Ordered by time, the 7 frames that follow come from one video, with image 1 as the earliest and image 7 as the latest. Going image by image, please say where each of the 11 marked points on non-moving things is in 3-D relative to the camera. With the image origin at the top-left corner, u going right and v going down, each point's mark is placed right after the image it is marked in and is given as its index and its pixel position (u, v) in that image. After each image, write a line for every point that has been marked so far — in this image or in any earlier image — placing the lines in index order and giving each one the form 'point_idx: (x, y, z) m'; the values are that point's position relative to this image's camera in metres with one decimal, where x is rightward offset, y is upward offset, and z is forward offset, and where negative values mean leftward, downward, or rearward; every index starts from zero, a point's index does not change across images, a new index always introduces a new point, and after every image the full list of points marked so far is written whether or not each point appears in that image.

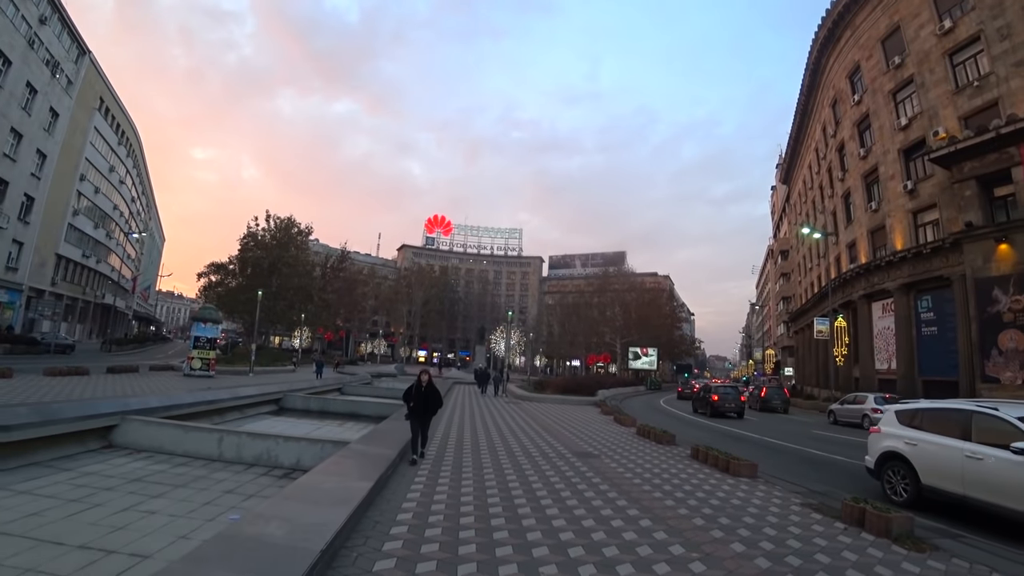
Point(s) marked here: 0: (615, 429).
0: (+3.3, -4.5, +16.6) m
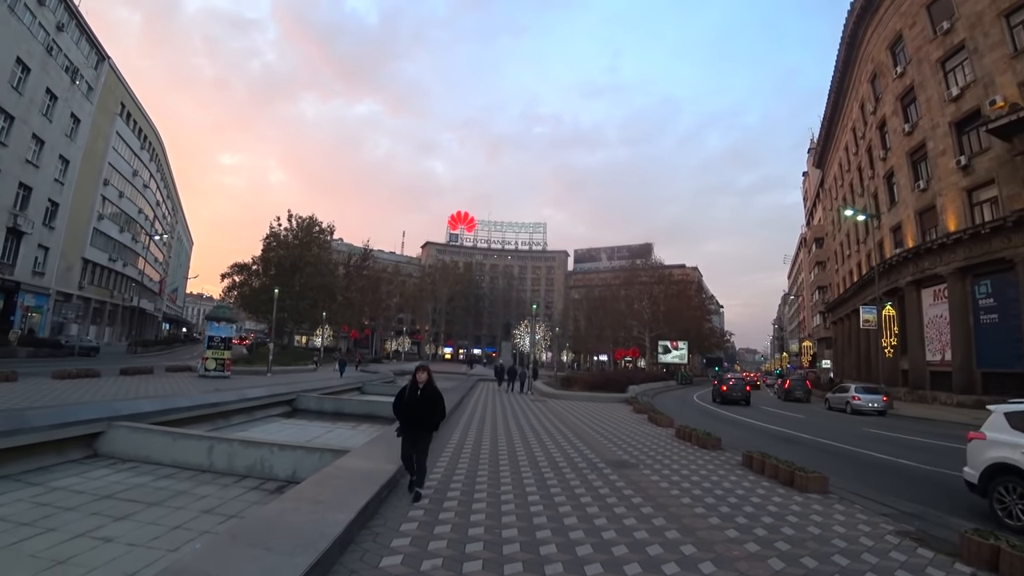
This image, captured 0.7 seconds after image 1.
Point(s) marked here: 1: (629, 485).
0: (+4.0, -4.2, +15.4) m
1: (+2.1, -3.5, +9.4) m
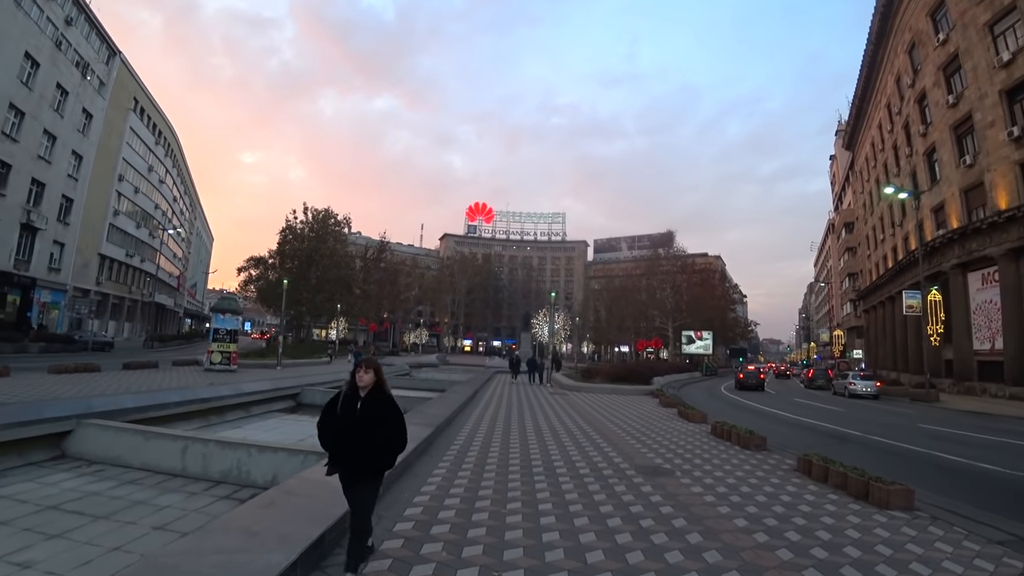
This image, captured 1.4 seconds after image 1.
0: (+4.5, -3.7, +14.1) m
1: (+2.3, -3.1, +8.2) m
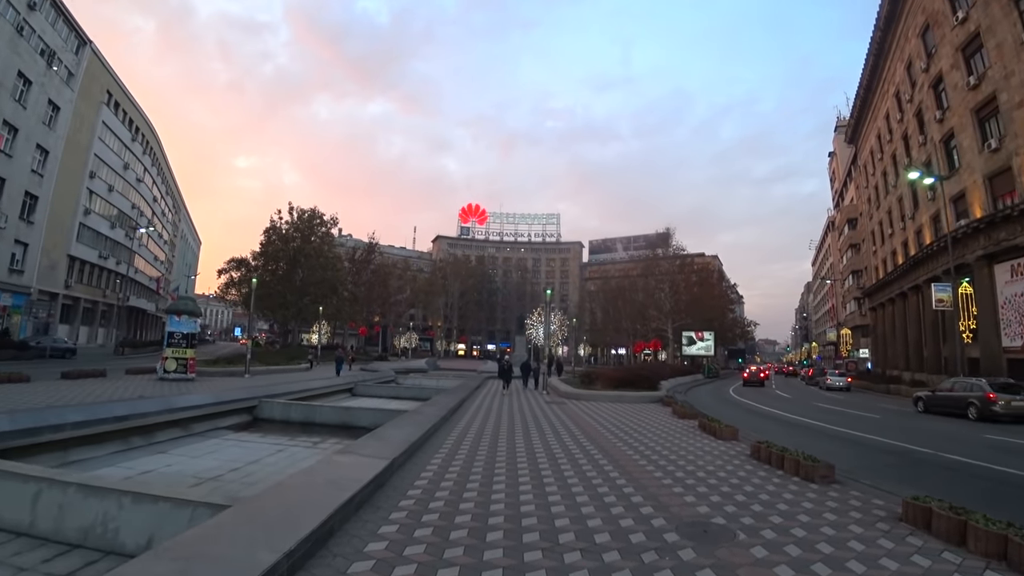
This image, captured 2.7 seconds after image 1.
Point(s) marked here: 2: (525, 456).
0: (+4.2, -3.5, +12.0) m
1: (+2.1, -2.9, +6.2) m
2: (+0.2, -3.5, +11.4) m
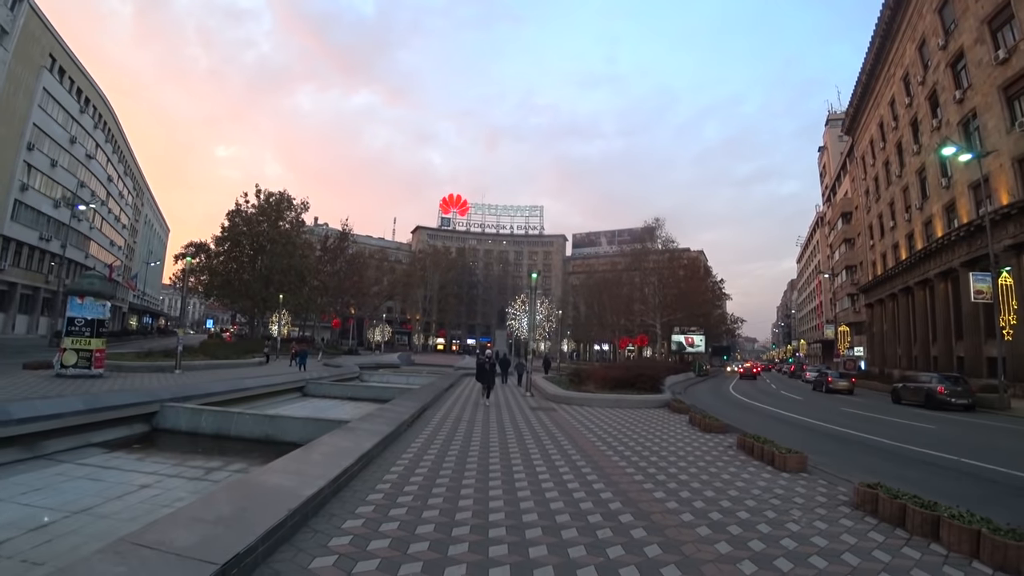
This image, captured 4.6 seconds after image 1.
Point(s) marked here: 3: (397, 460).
0: (+3.8, -3.1, +9.2) m
1: (+1.9, -2.5, +3.3) m
2: (-0.2, -3.0, +8.4) m
3: (-1.8, -2.8, +8.0) m
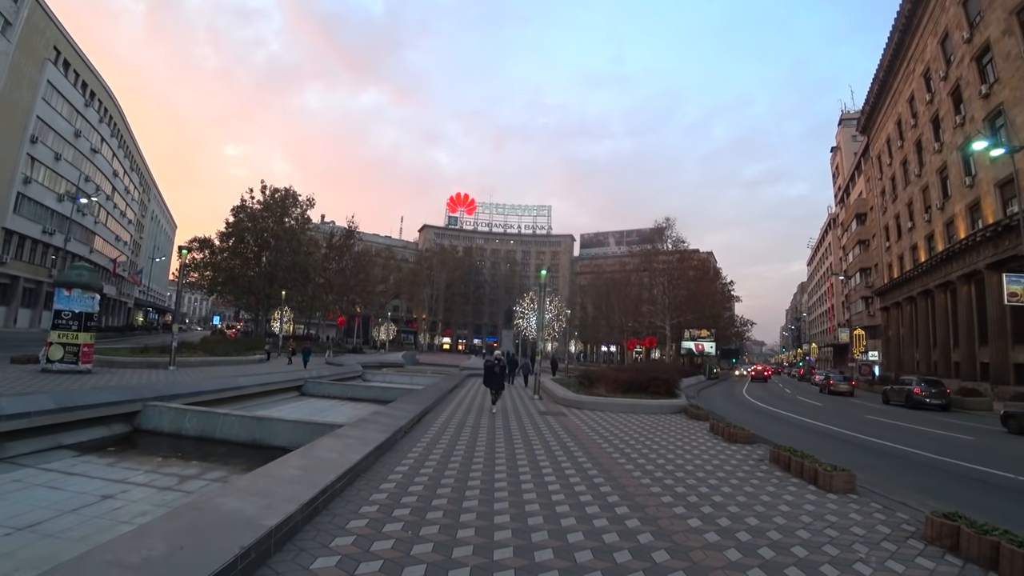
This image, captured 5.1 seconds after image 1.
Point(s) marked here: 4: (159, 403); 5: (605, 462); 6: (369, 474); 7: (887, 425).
0: (+3.9, -3.0, +8.4) m
1: (+1.9, -2.4, +2.5) m
2: (-0.1, -2.9, +7.6) m
3: (-1.7, -2.7, +7.3) m
4: (-6.8, -2.2, +10.0) m
5: (+1.9, -3.2, +8.7) m
6: (-2.0, -2.7, +7.1) m
7: (+12.4, -4.6, +17.5) m
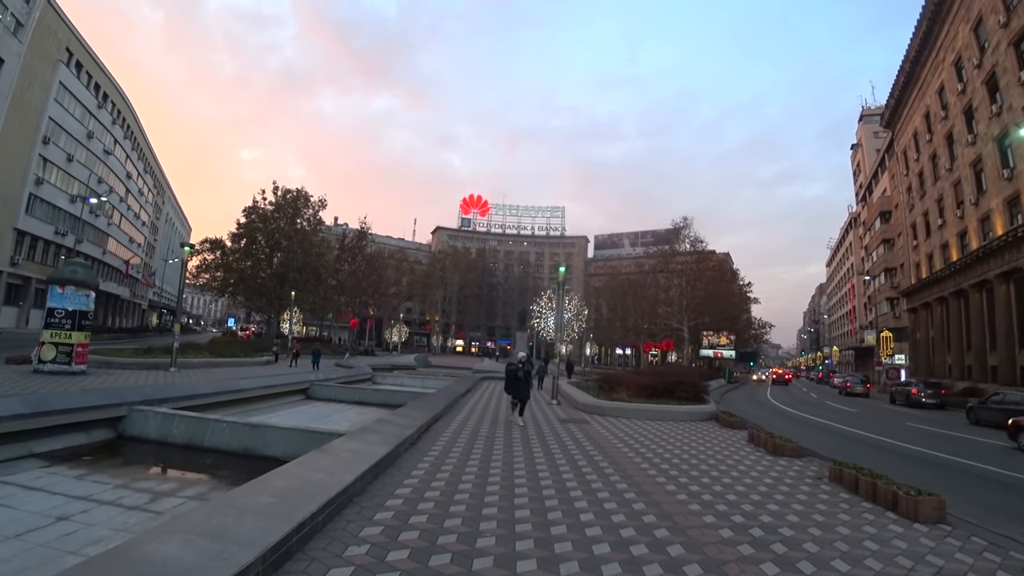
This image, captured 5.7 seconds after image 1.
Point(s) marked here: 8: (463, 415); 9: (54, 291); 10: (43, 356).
0: (+4.2, -2.9, +7.4) m
1: (+2.0, -2.3, +1.5) m
2: (+0.2, -2.8, +6.7) m
3: (-1.5, -2.5, +6.3) m
4: (-6.5, -2.1, +9.2) m
5: (+2.2, -3.1, +7.7) m
6: (-1.8, -2.5, +6.2) m
7: (+12.9, -4.5, +16.2) m
8: (-1.4, -3.6, +14.4) m
9: (-11.8, 0.0, +13.6) m
10: (-12.0, -1.8, +13.5) m
